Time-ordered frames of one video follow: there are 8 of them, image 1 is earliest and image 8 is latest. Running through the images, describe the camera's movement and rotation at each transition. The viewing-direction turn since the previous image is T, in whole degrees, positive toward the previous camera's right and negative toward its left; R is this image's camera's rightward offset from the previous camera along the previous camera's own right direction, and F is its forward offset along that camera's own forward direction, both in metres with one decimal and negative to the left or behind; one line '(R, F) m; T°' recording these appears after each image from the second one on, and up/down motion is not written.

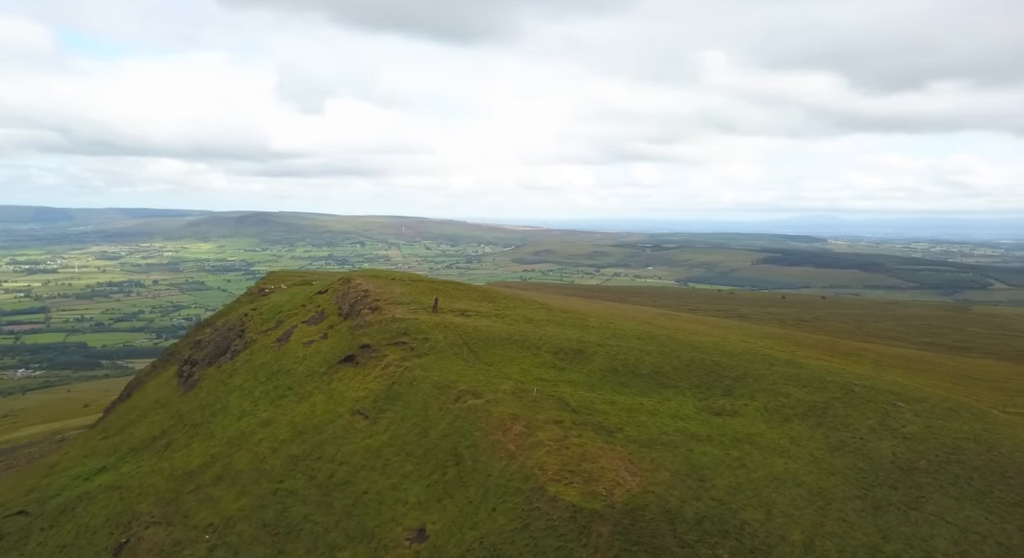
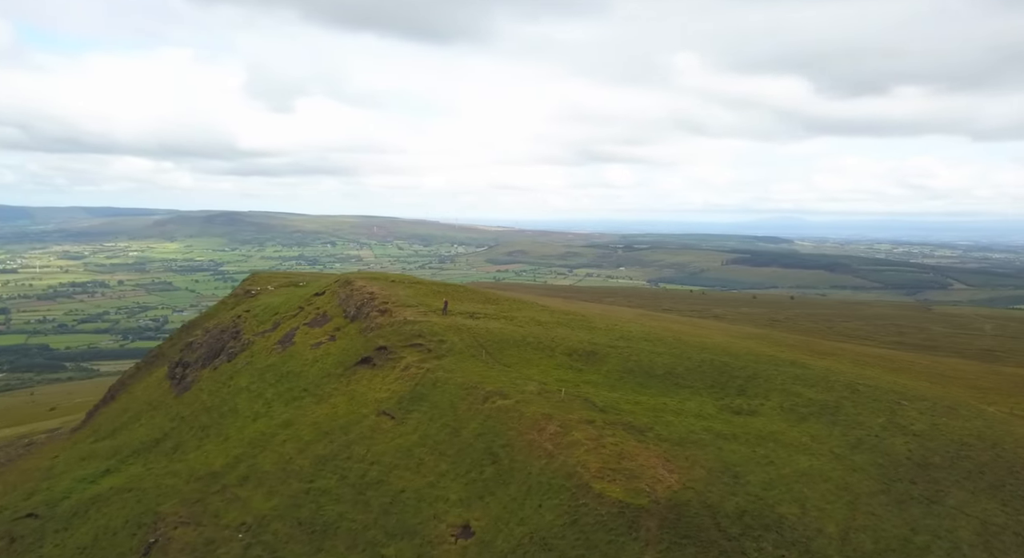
(-2.9, -1.2) m; +2°
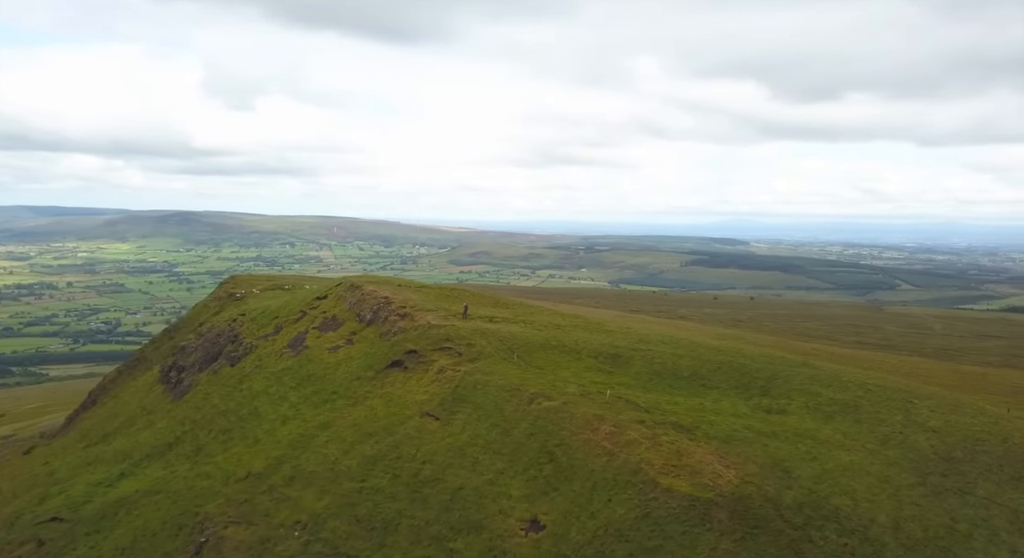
(-4.7, -1.9) m; +3°
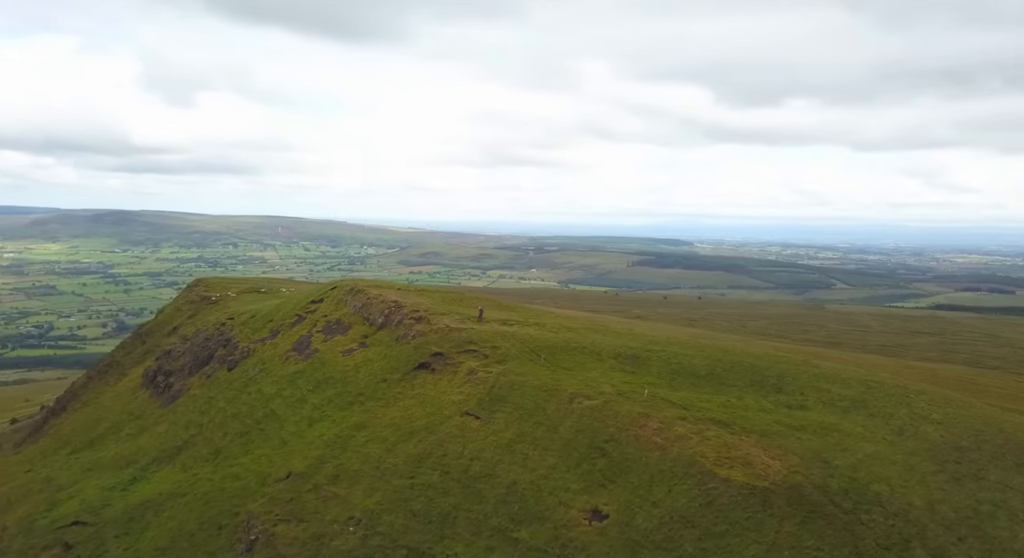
(-5.6, -2.3) m; +4°
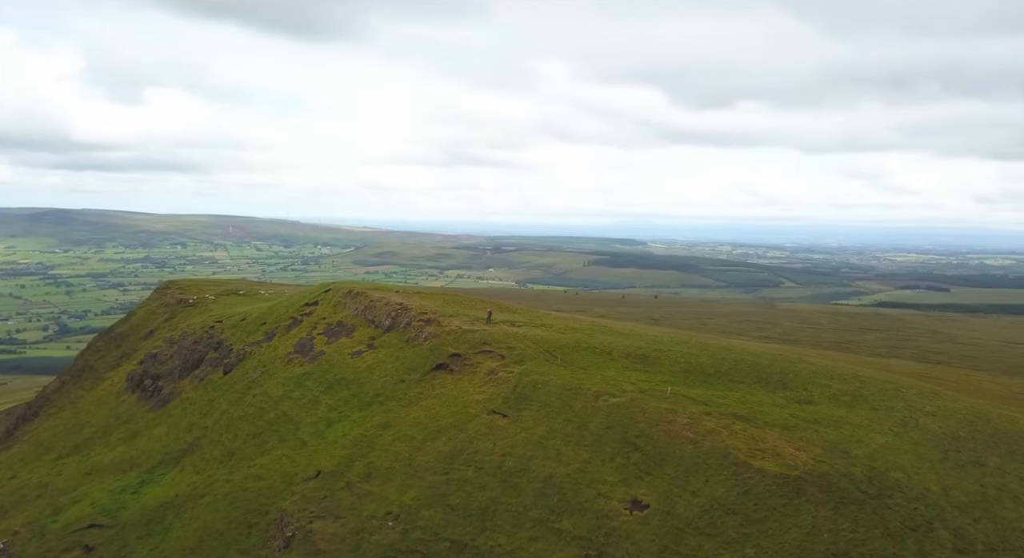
(-4.6, -1.9) m; +4°
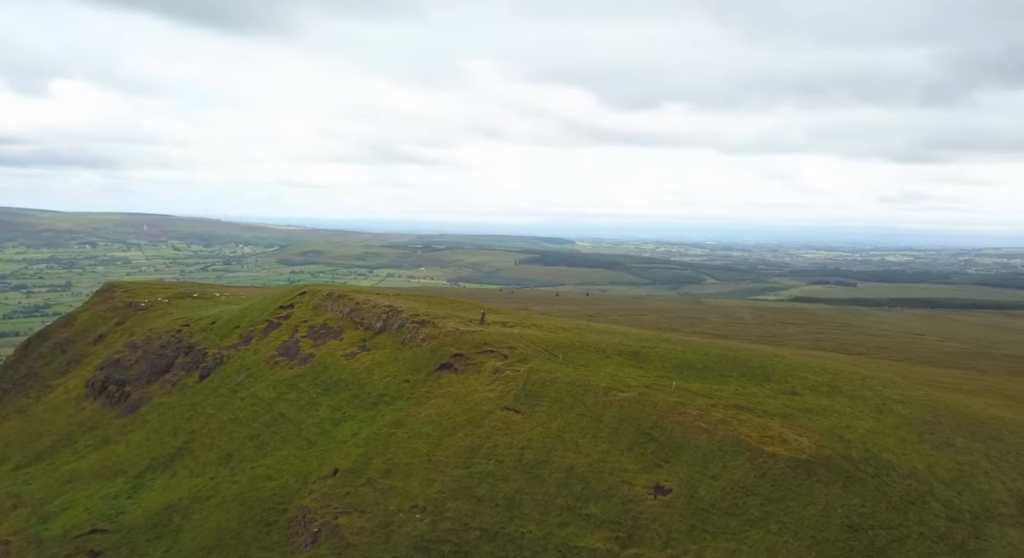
(-5.9, -2.5) m; +6°
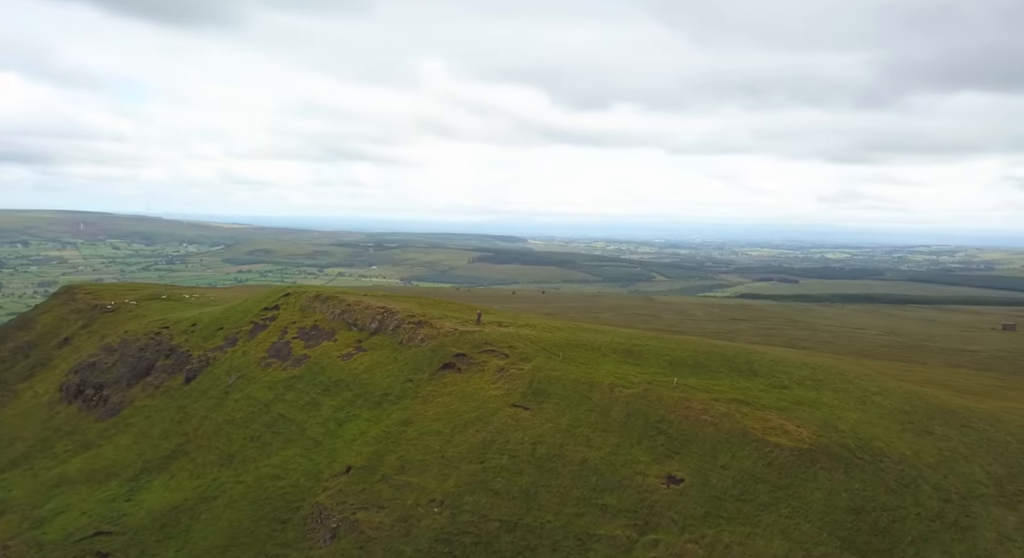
(-4.2, -1.9) m; +4°
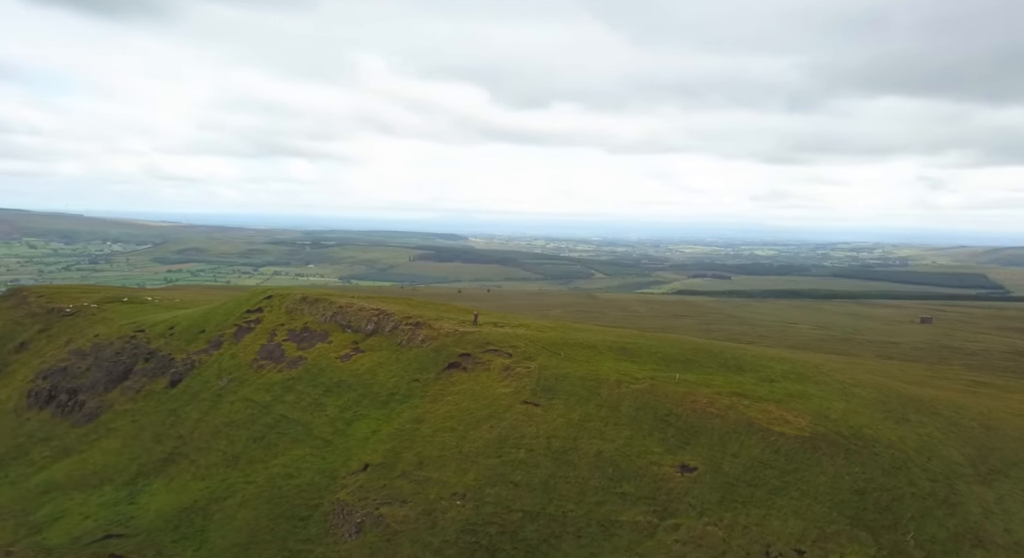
(-5.6, -2.3) m; +5°
